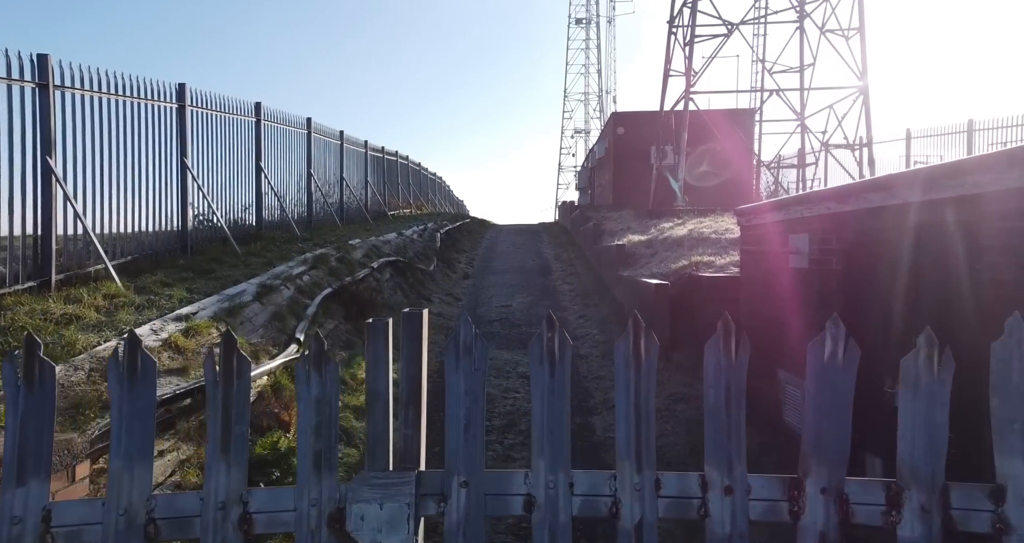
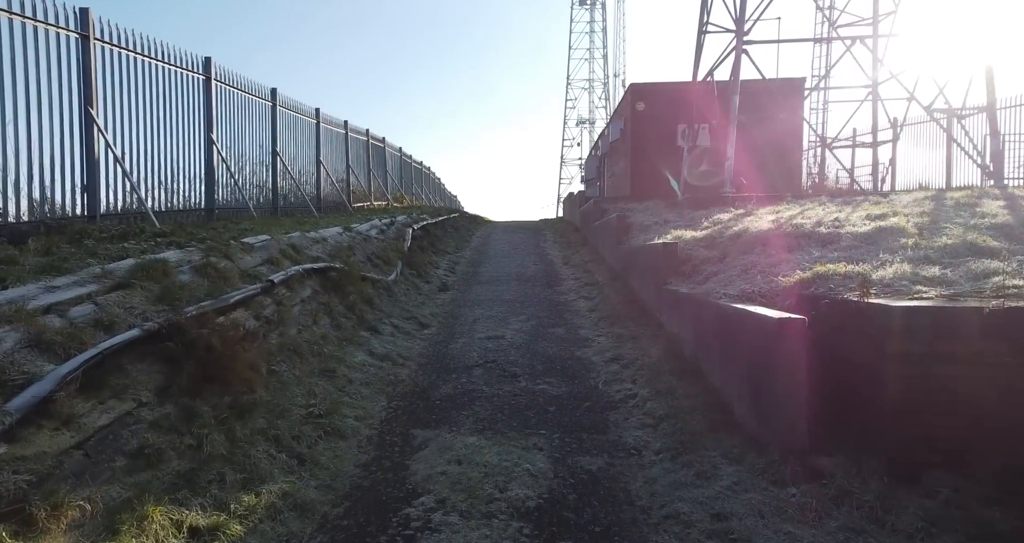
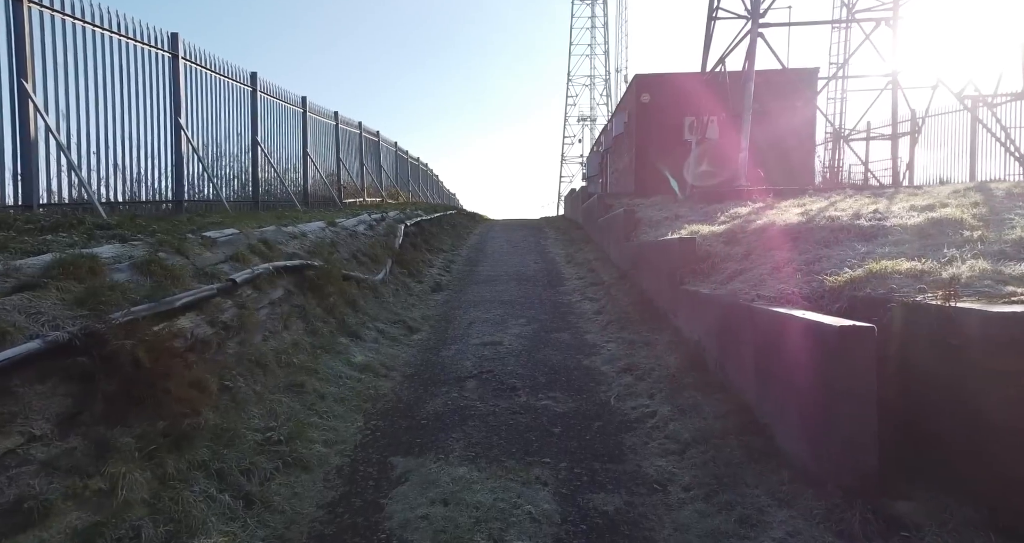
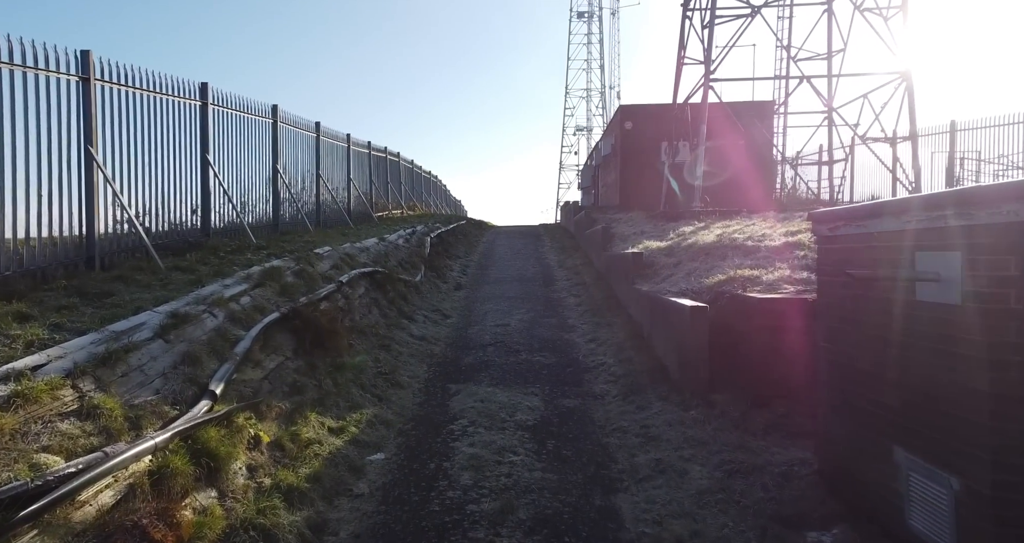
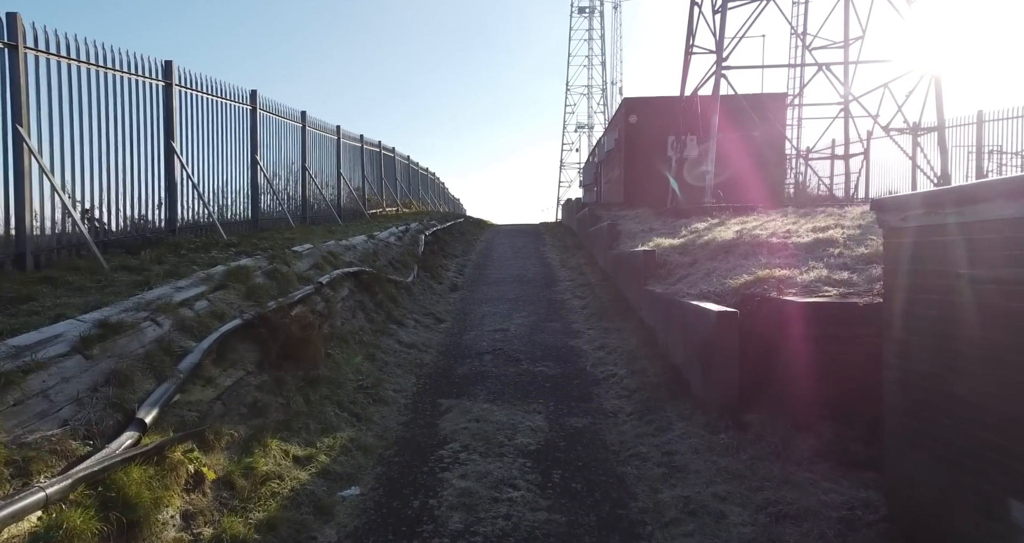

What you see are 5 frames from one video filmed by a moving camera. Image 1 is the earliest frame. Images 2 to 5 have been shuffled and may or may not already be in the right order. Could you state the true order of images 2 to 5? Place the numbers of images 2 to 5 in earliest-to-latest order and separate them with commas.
4, 5, 2, 3
